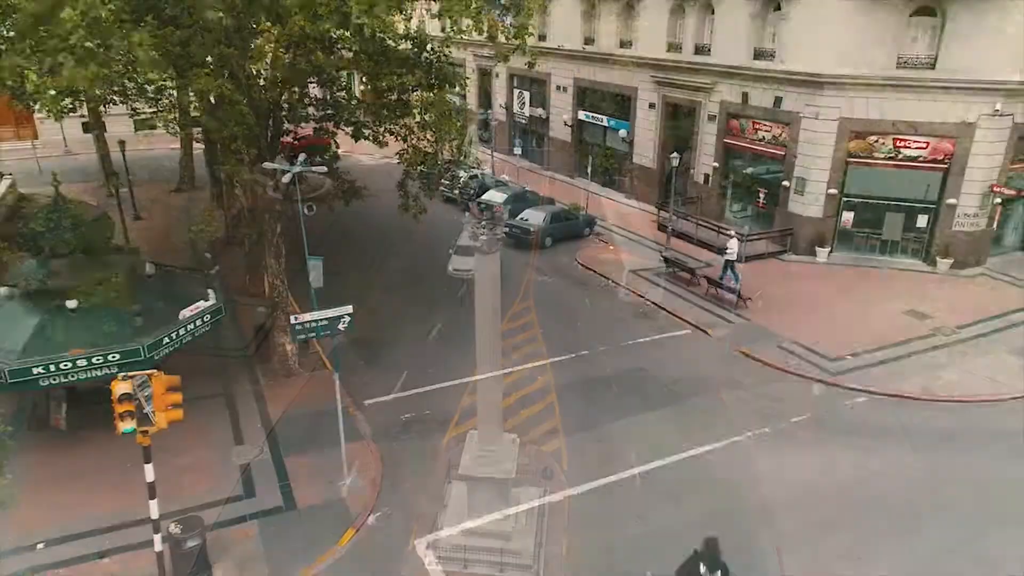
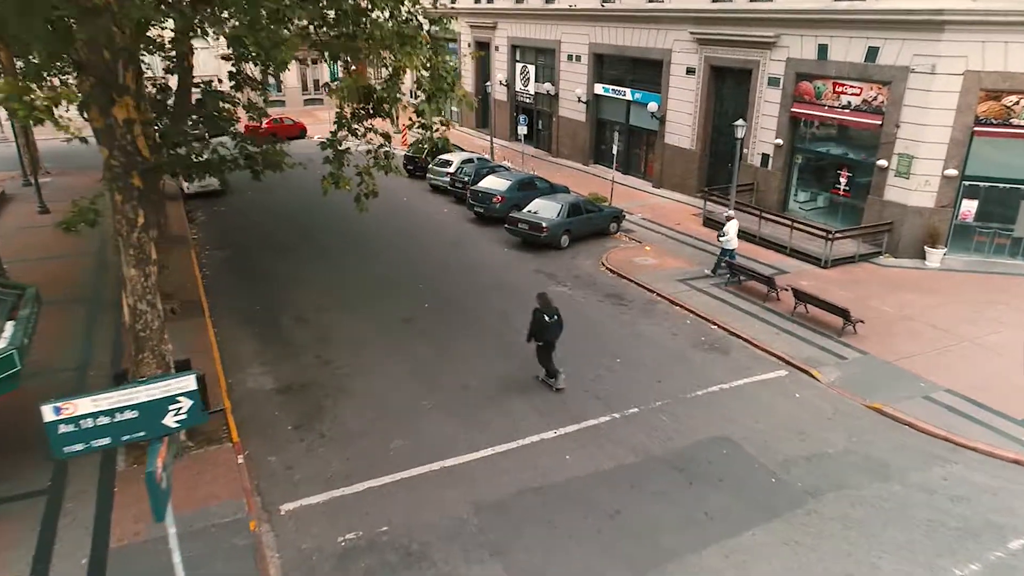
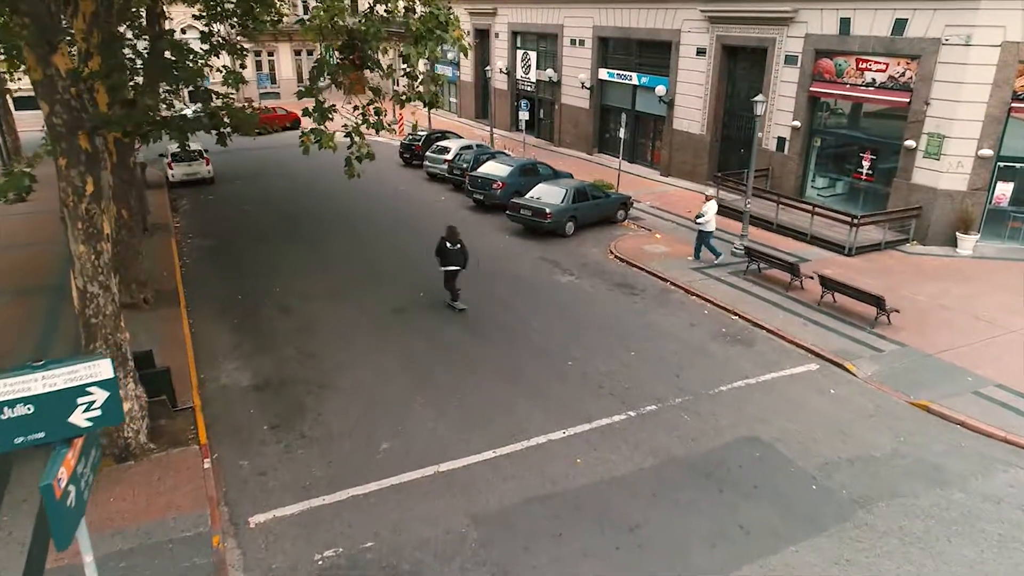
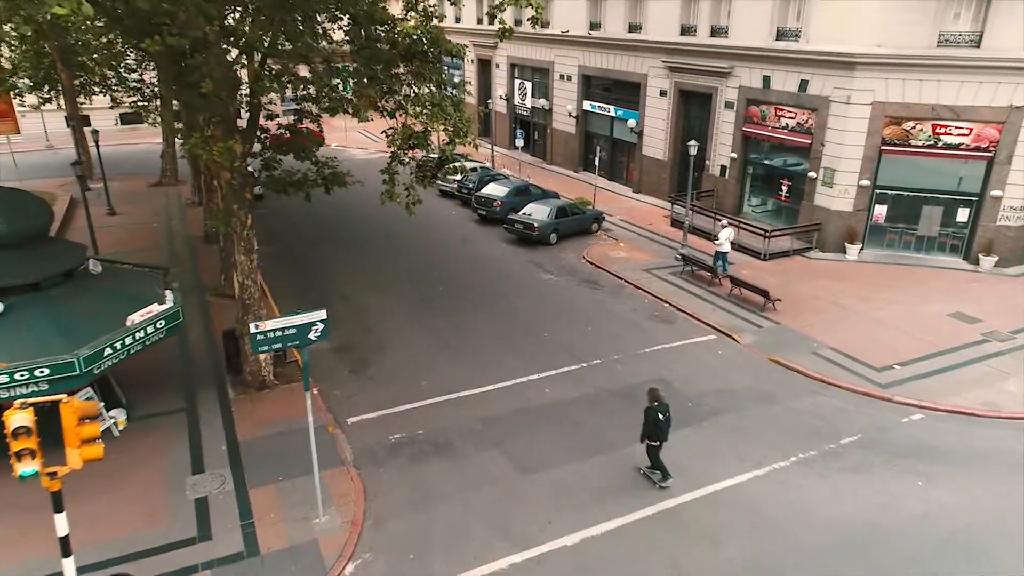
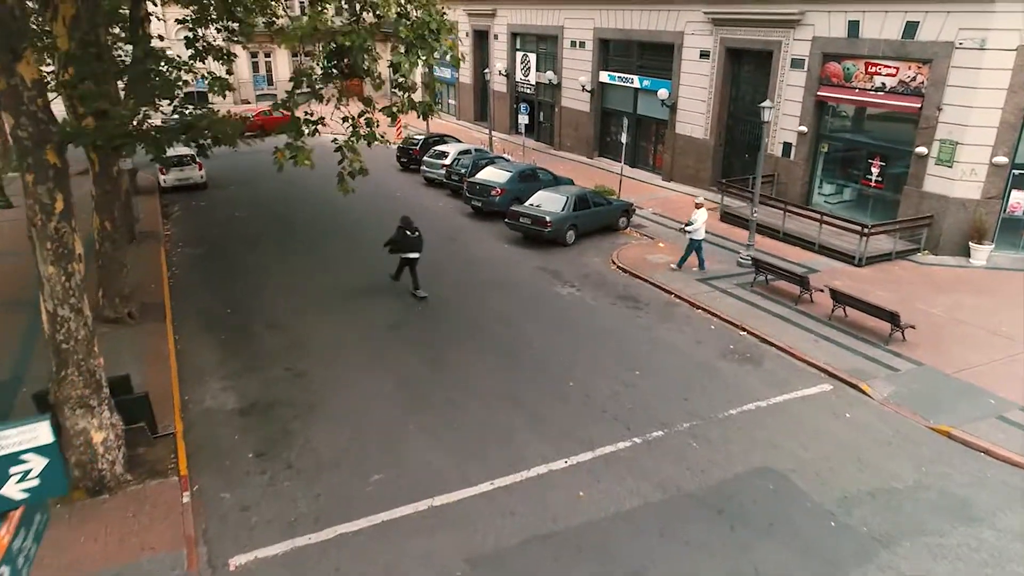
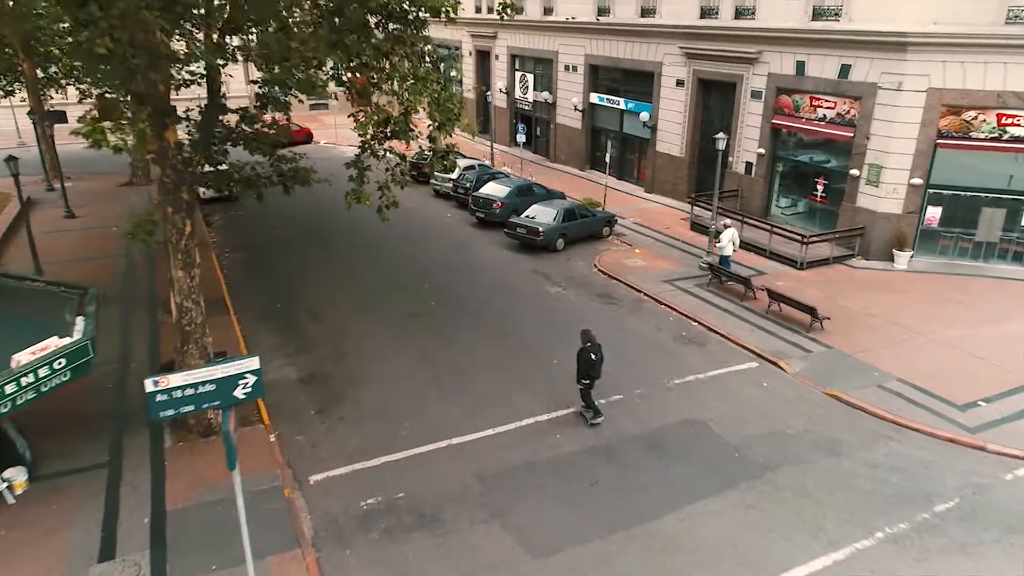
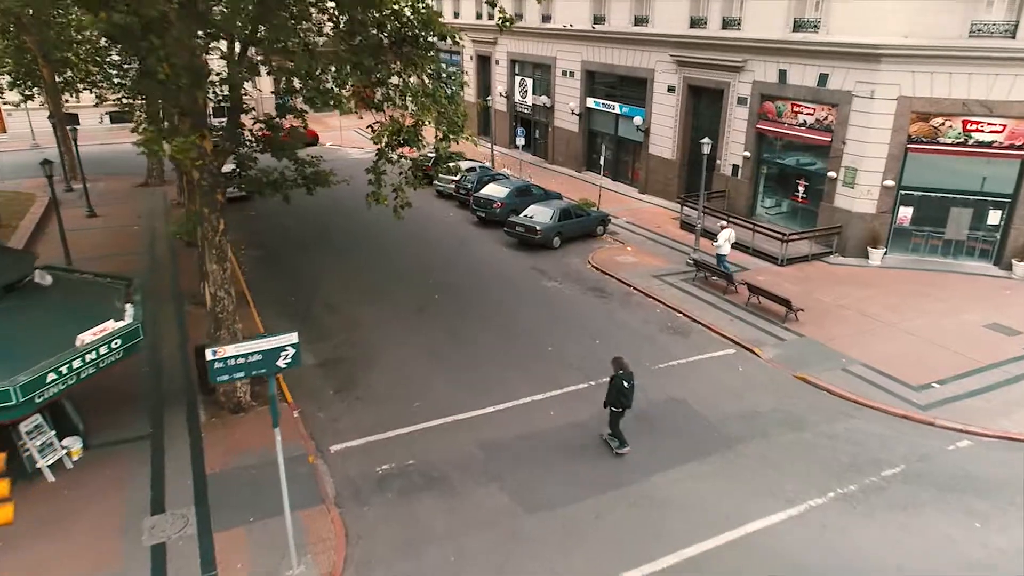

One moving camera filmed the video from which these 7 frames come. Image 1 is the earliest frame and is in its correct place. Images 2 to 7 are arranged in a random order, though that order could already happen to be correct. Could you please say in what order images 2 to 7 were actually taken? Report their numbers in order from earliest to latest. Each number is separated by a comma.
4, 7, 6, 2, 3, 5
